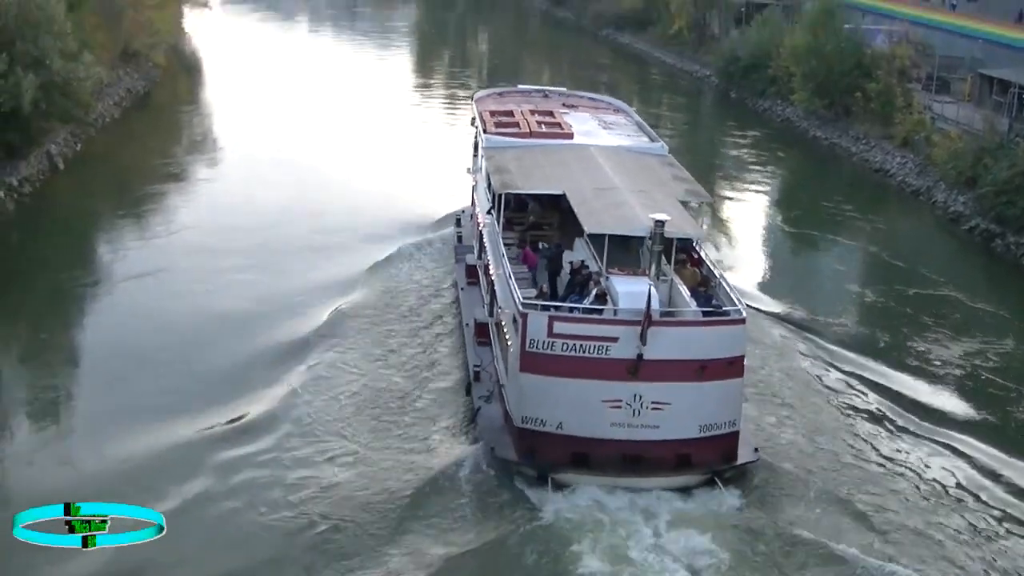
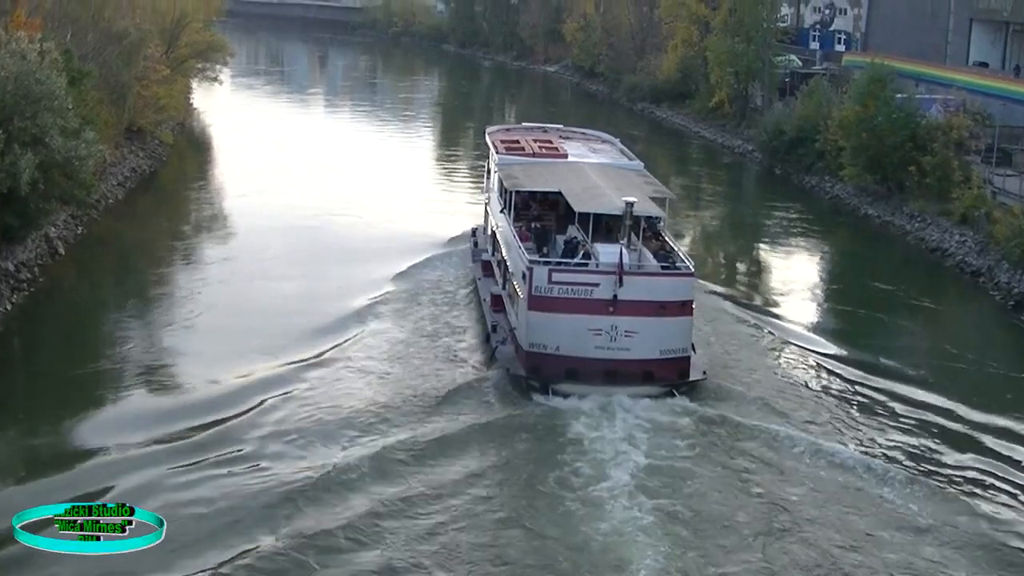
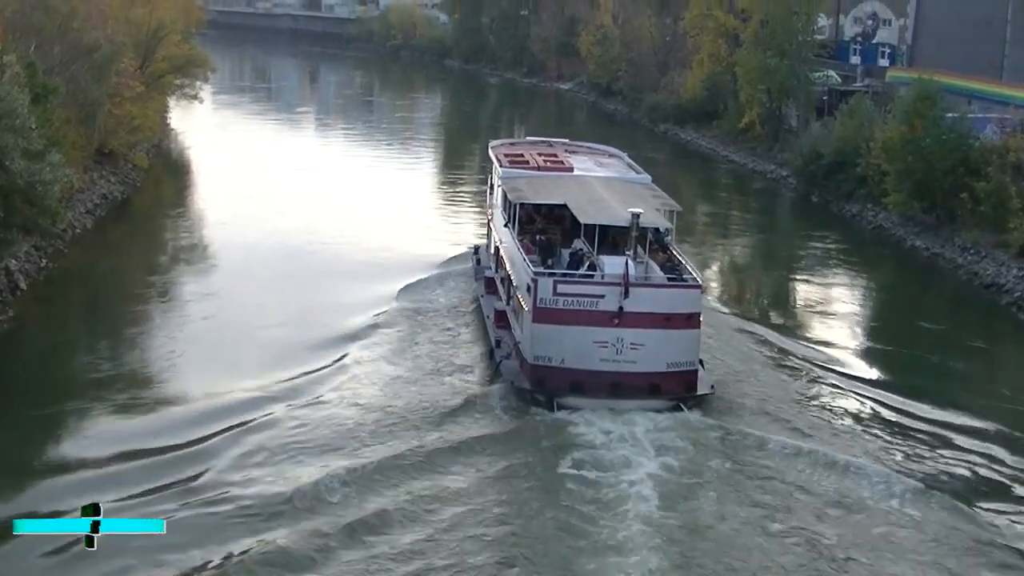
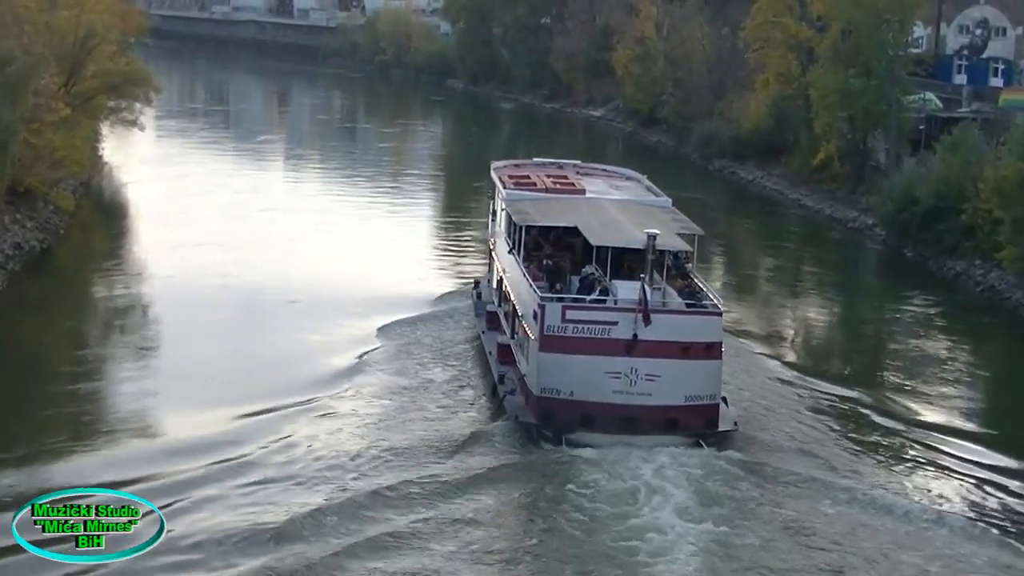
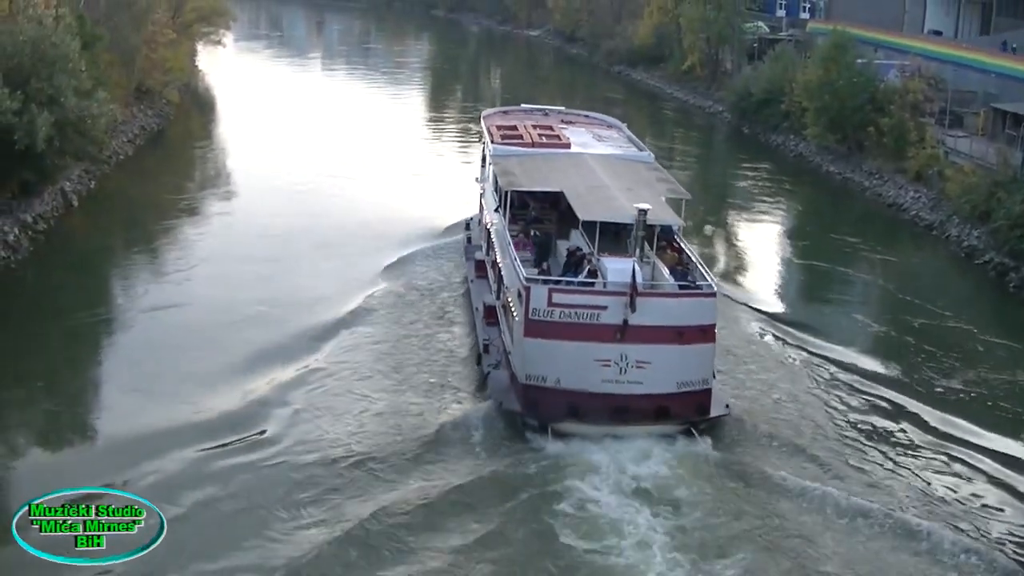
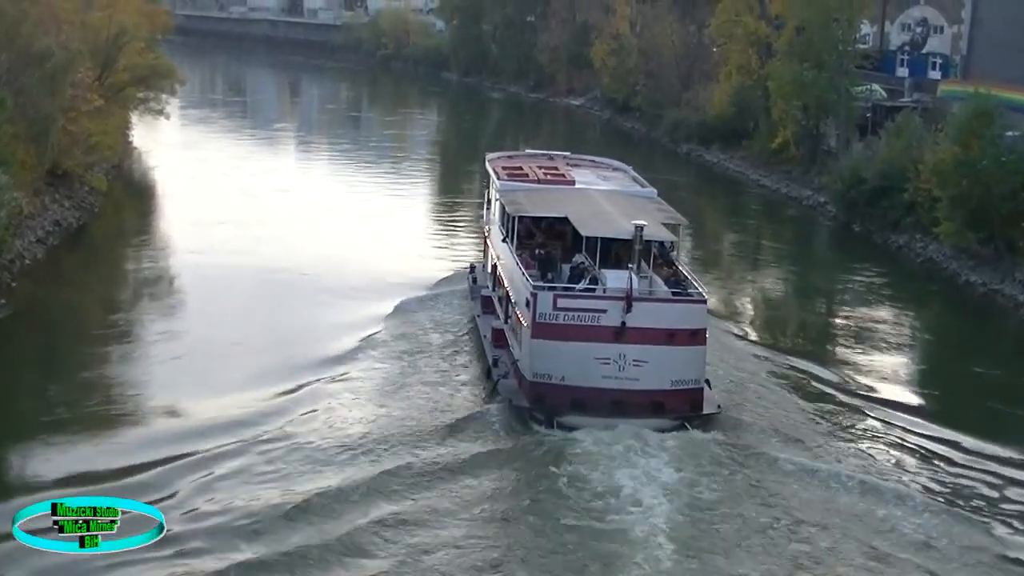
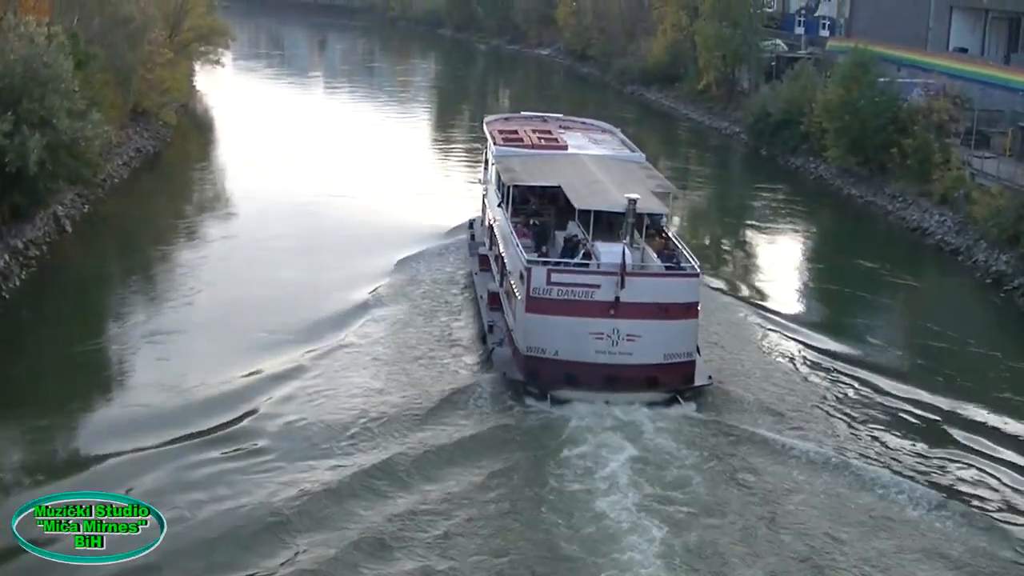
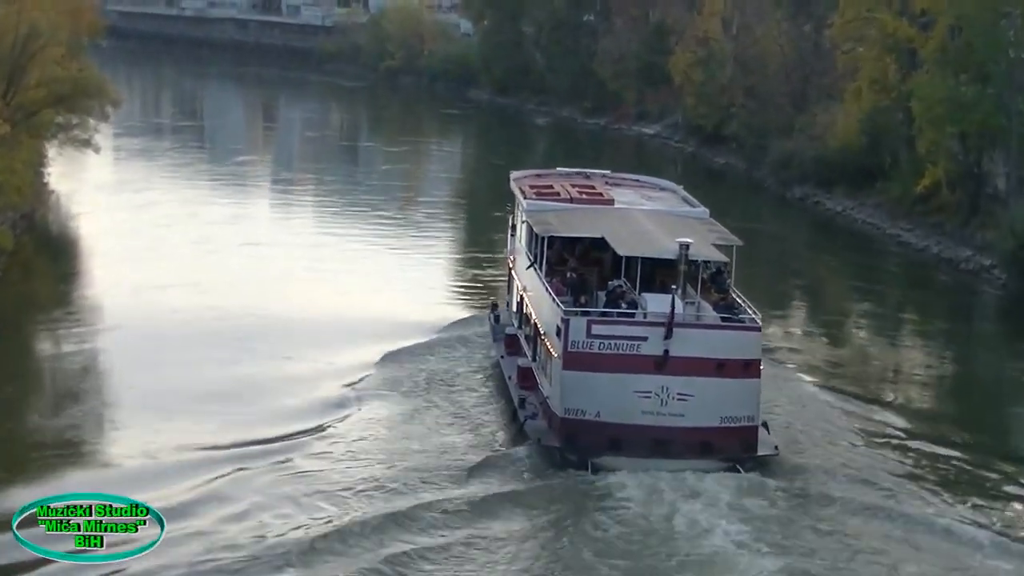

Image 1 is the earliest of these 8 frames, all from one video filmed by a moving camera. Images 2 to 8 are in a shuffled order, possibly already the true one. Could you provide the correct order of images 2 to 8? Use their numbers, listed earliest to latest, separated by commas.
5, 7, 2, 3, 6, 4, 8
